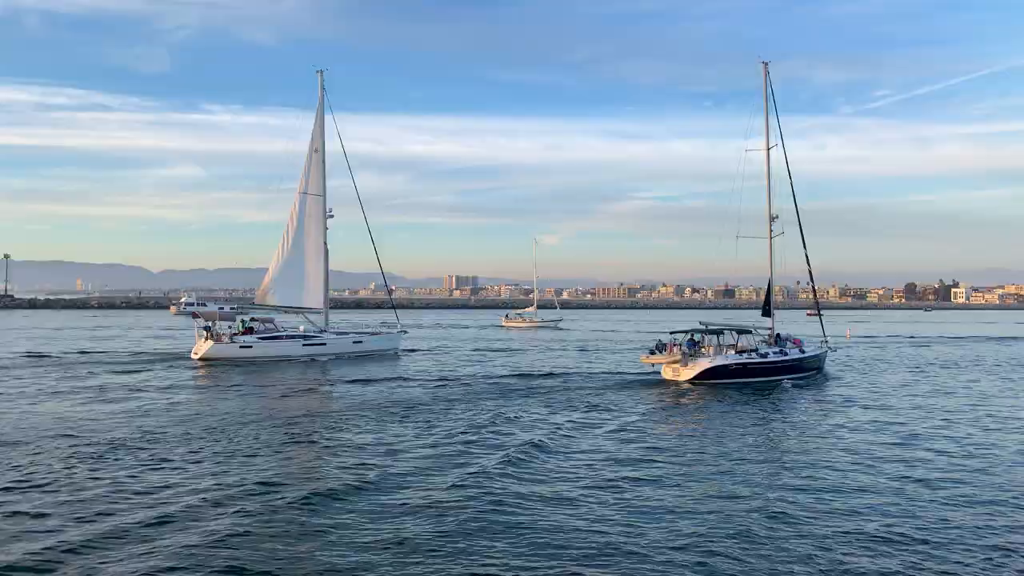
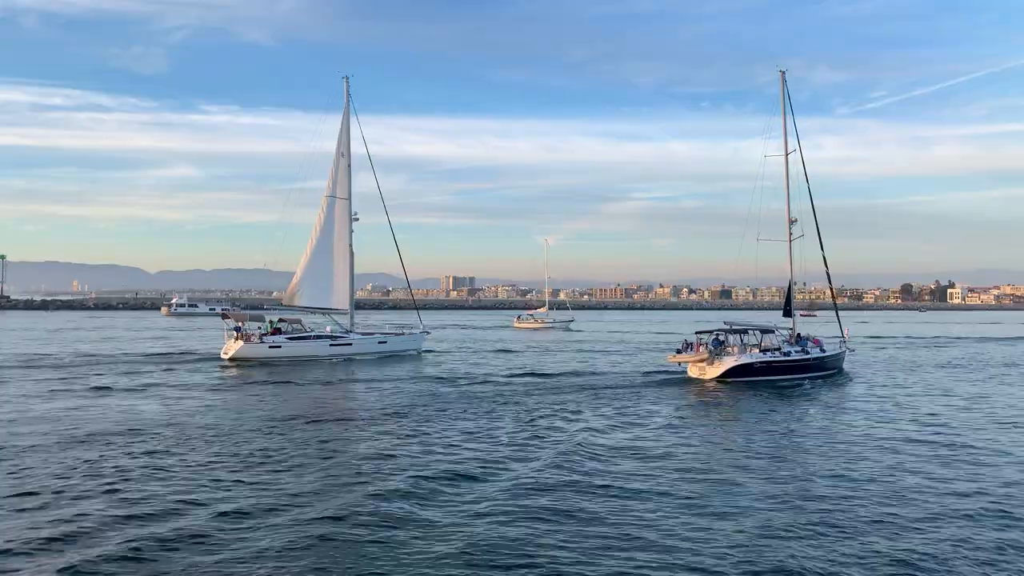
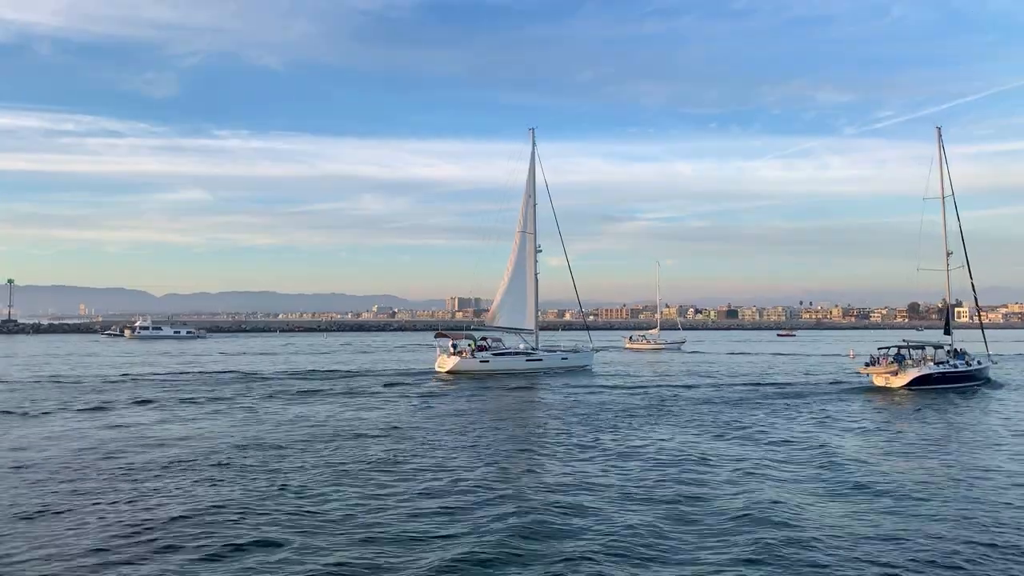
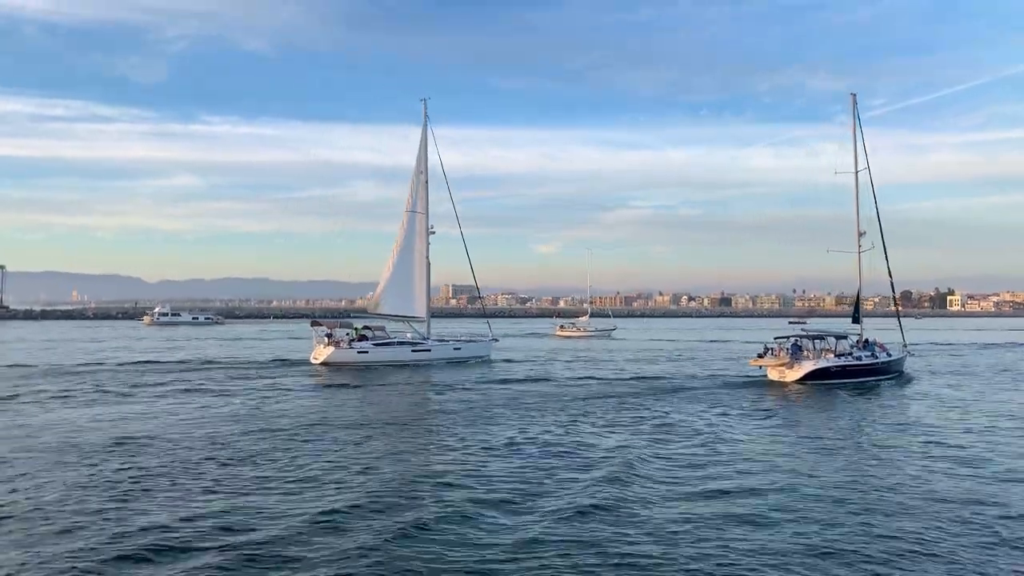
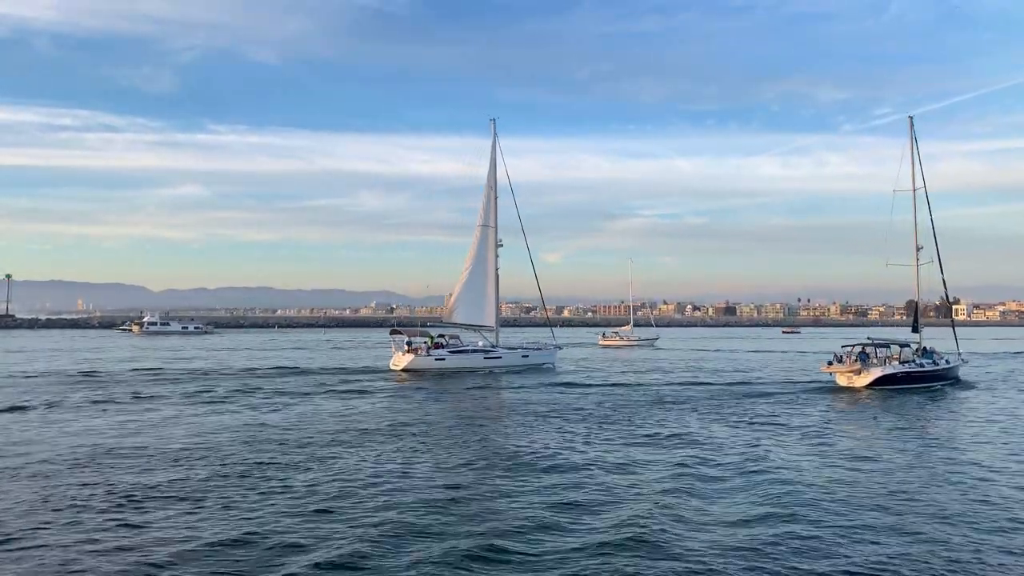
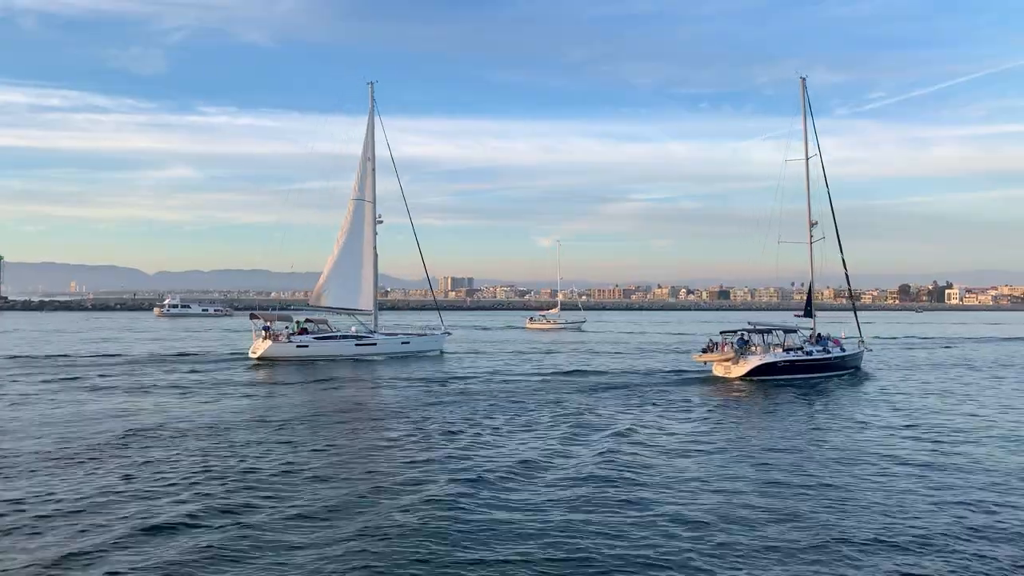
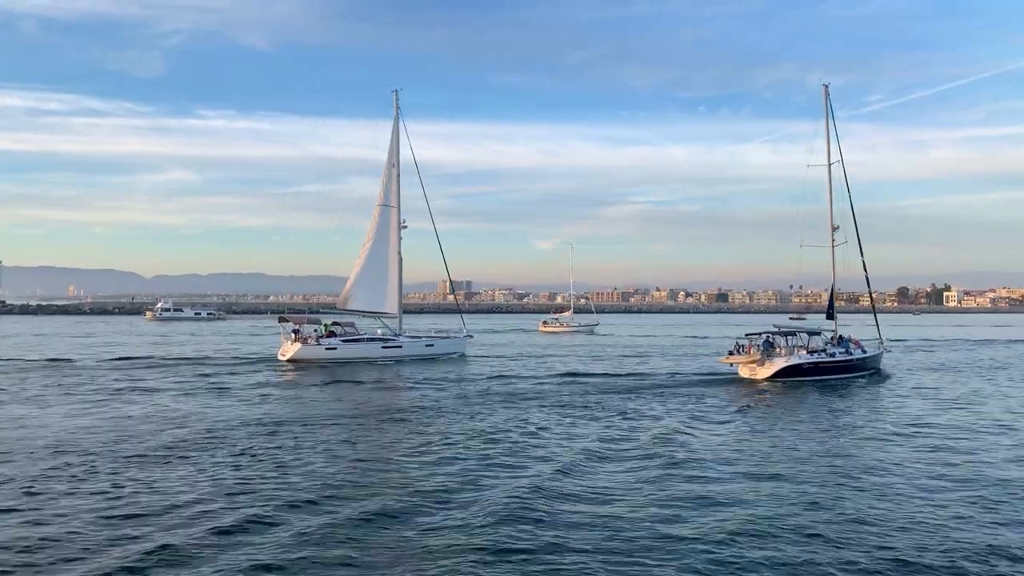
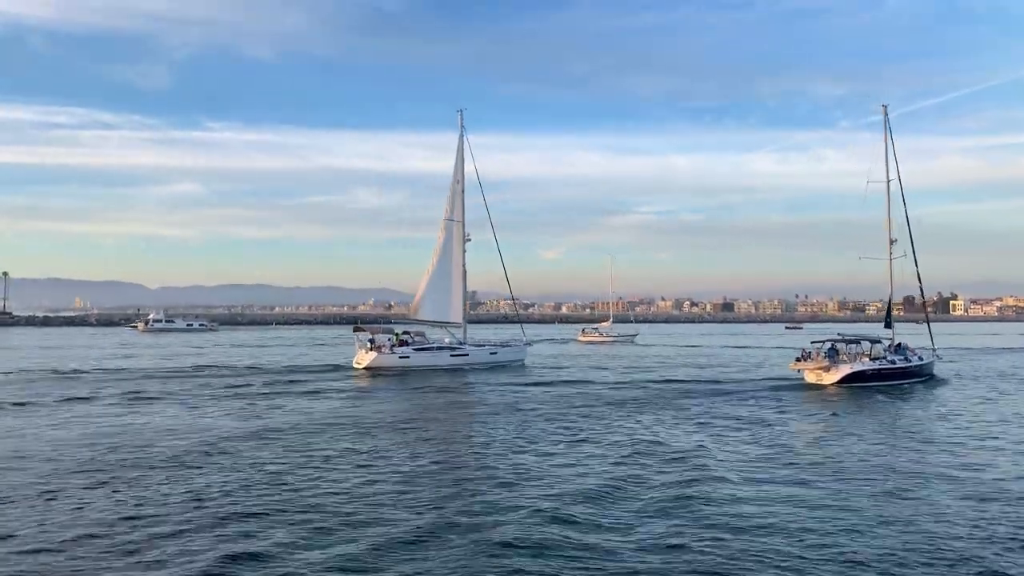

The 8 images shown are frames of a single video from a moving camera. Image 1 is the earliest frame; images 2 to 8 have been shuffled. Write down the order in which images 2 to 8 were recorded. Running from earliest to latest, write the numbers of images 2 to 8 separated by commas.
2, 6, 7, 4, 8, 5, 3
